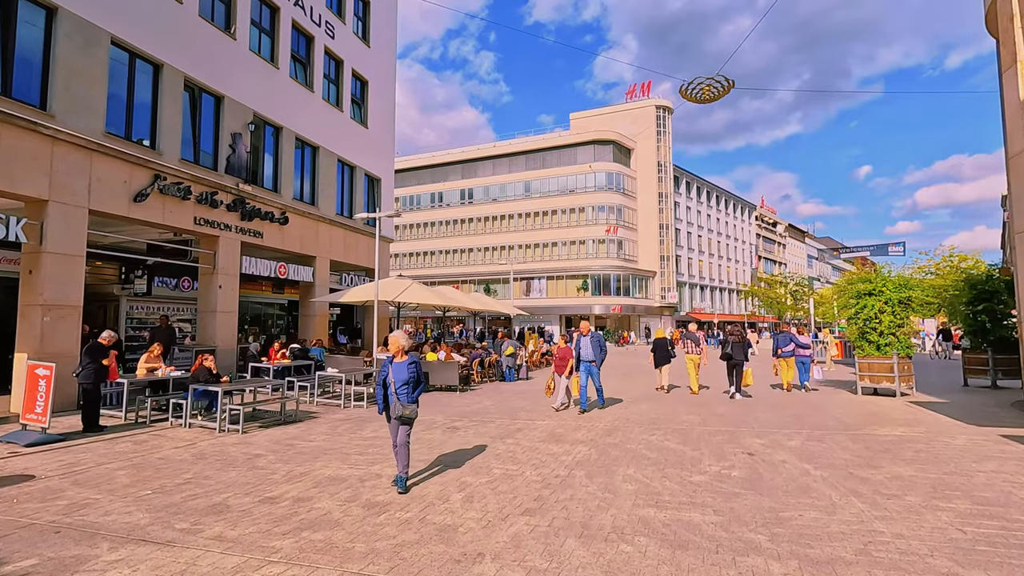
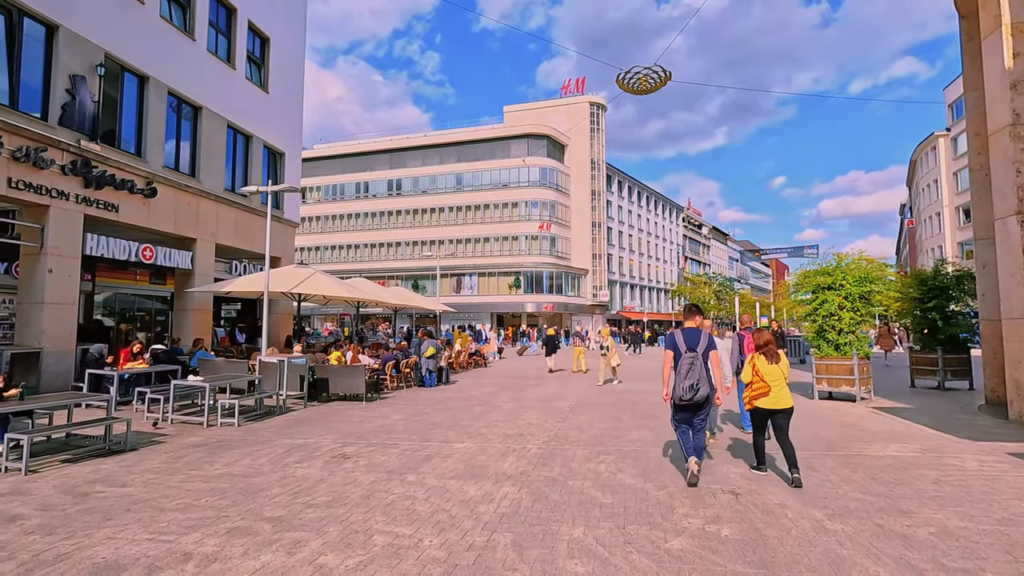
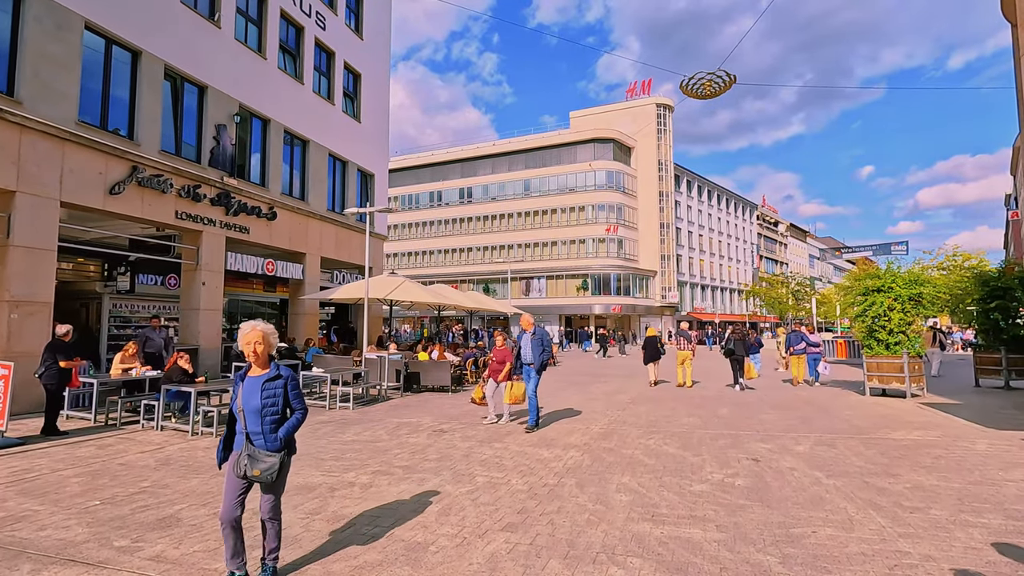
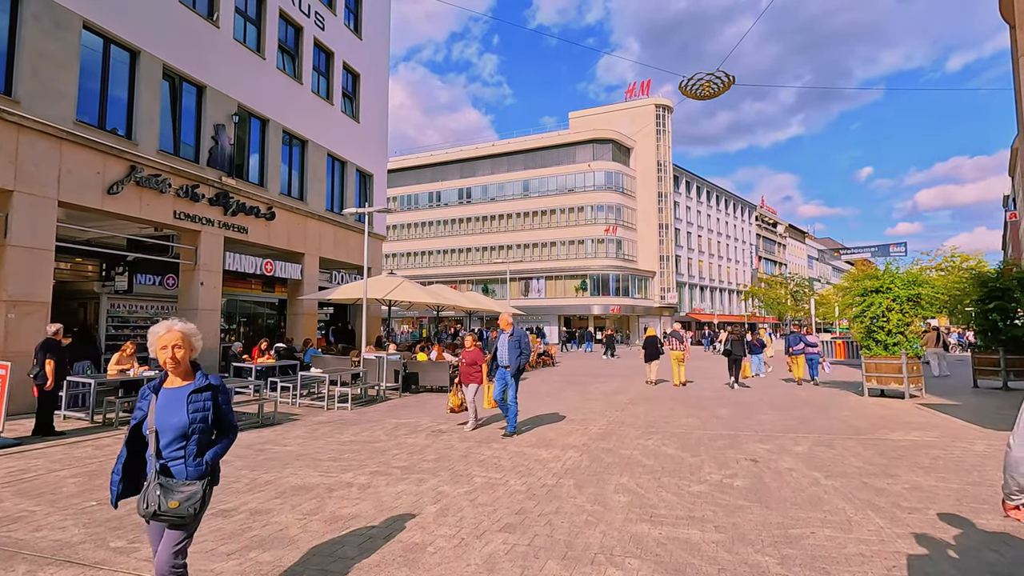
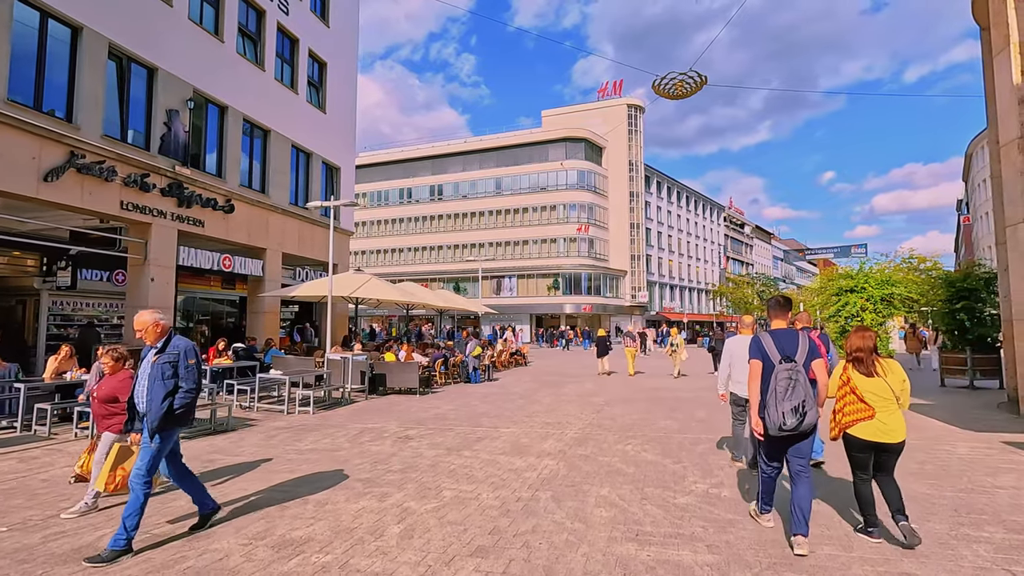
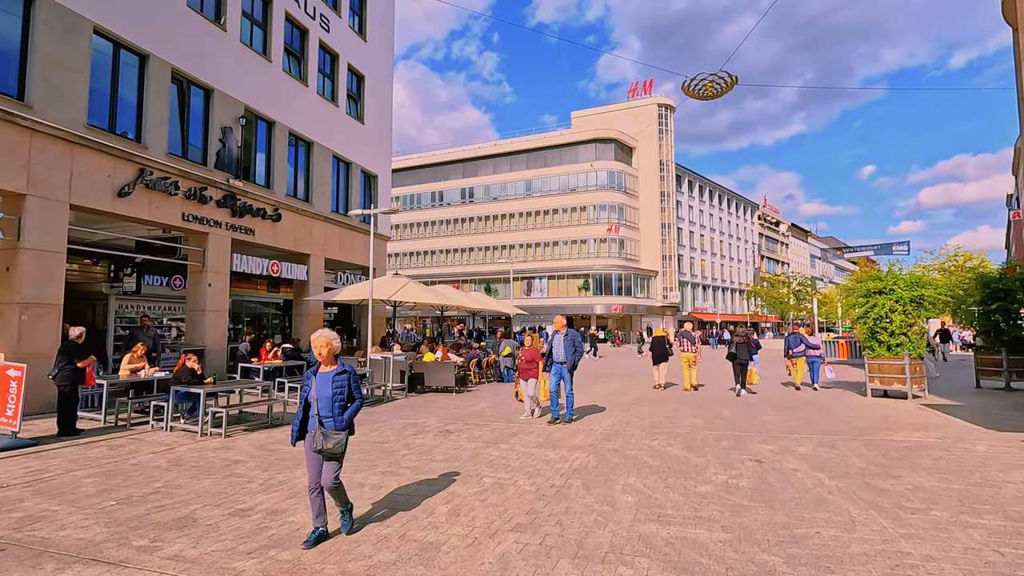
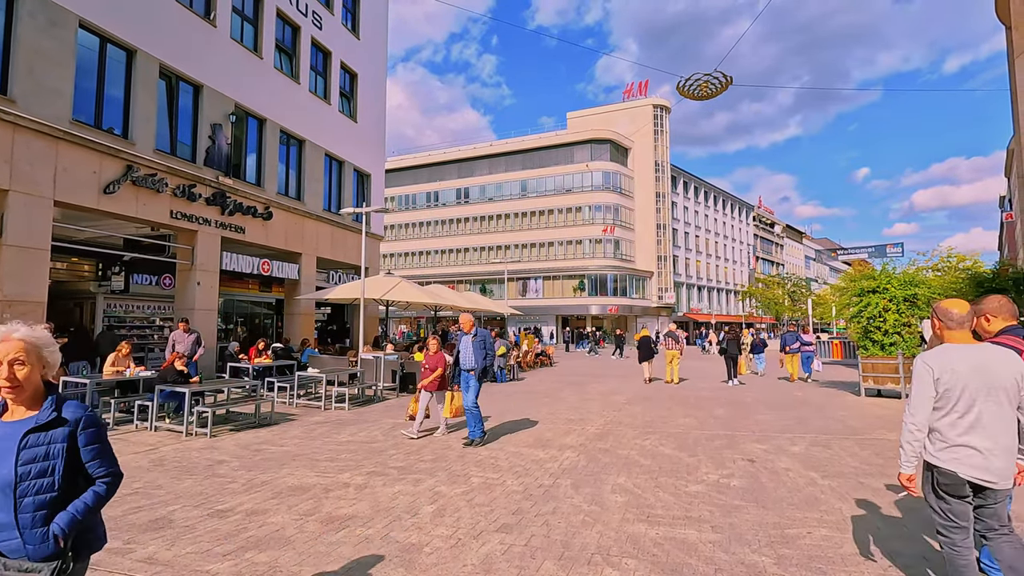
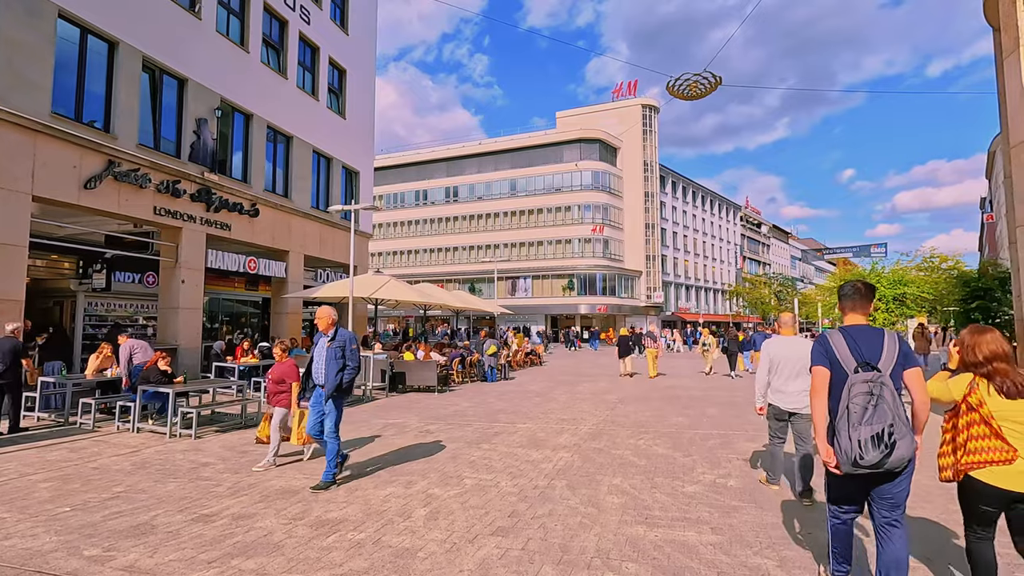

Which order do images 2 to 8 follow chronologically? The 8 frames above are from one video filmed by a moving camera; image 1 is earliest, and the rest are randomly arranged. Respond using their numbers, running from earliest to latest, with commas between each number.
6, 3, 4, 7, 8, 5, 2
